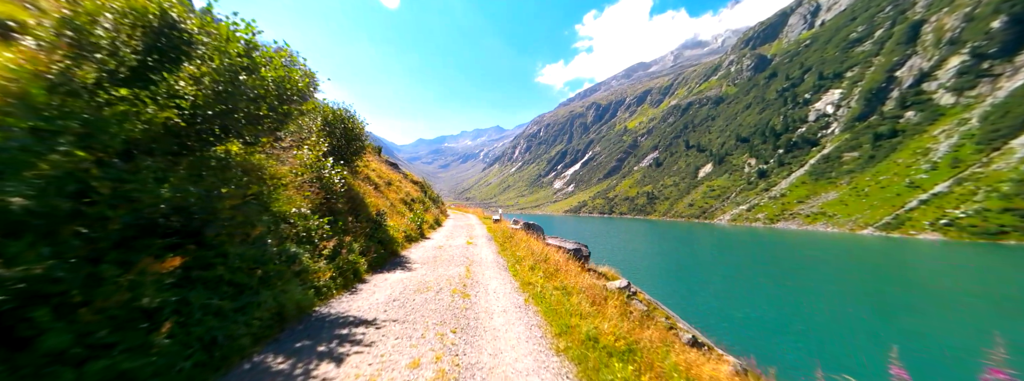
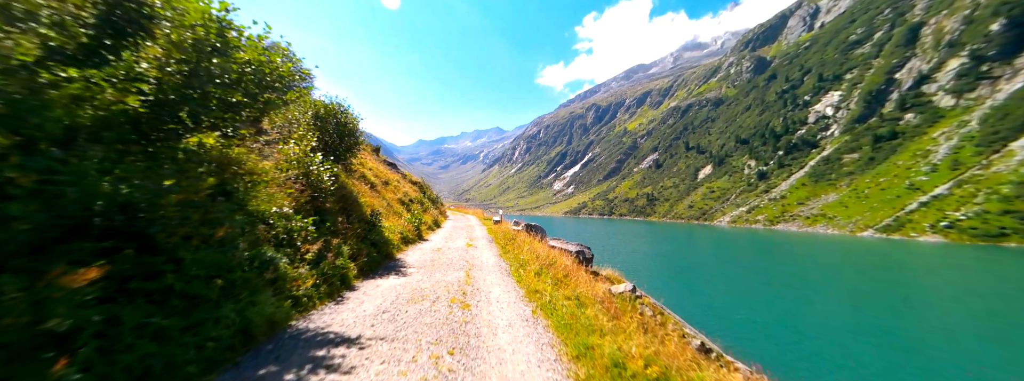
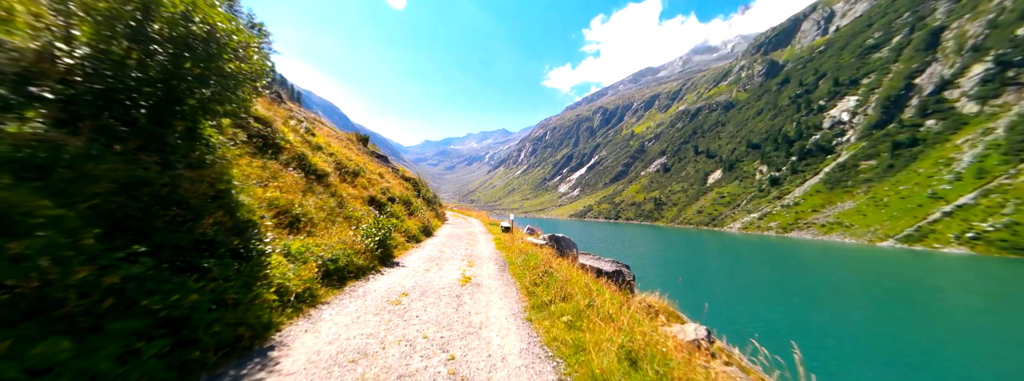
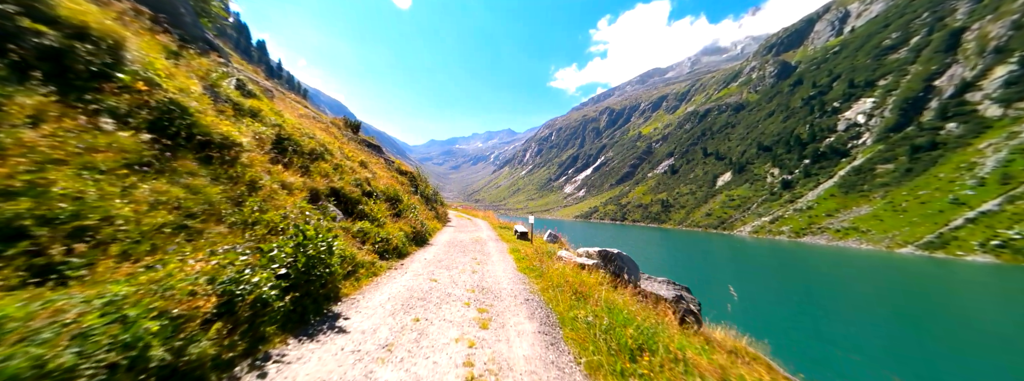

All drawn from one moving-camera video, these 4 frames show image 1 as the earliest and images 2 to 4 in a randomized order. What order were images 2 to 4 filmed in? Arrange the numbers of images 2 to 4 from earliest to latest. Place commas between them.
2, 3, 4
